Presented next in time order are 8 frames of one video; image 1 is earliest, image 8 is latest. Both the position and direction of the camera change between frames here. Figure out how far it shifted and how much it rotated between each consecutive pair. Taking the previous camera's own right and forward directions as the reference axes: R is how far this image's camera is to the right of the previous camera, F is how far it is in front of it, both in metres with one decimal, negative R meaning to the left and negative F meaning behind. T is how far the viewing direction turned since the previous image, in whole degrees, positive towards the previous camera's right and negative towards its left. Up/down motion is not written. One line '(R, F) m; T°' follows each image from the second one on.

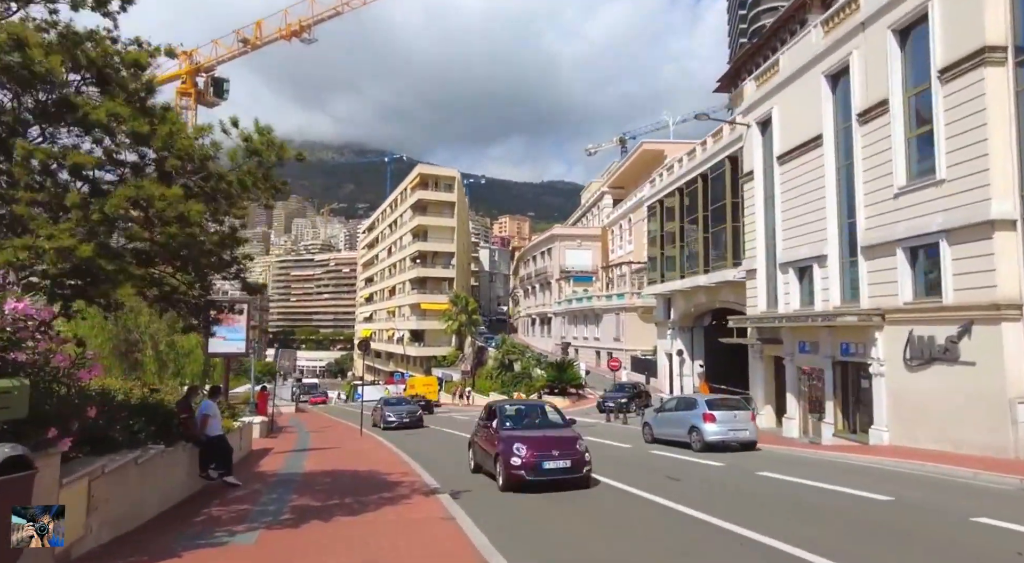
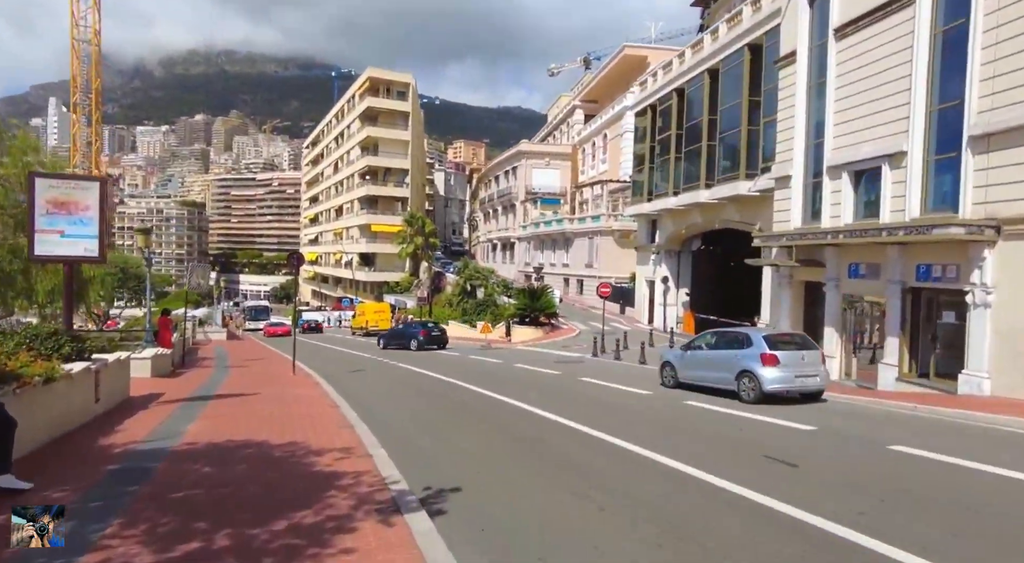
(-0.7, +4.8) m; +5°
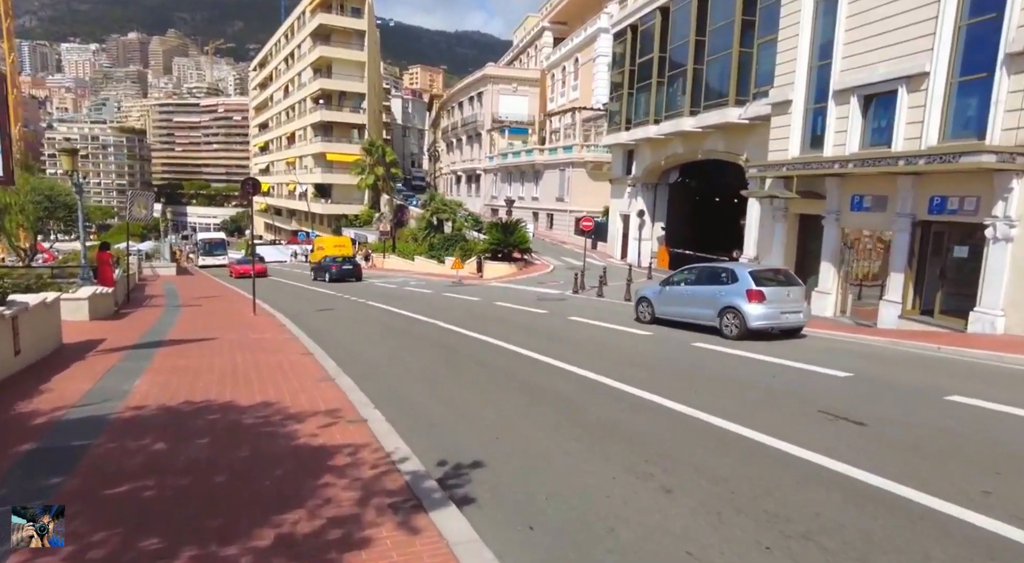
(-0.6, +1.4) m; +4°
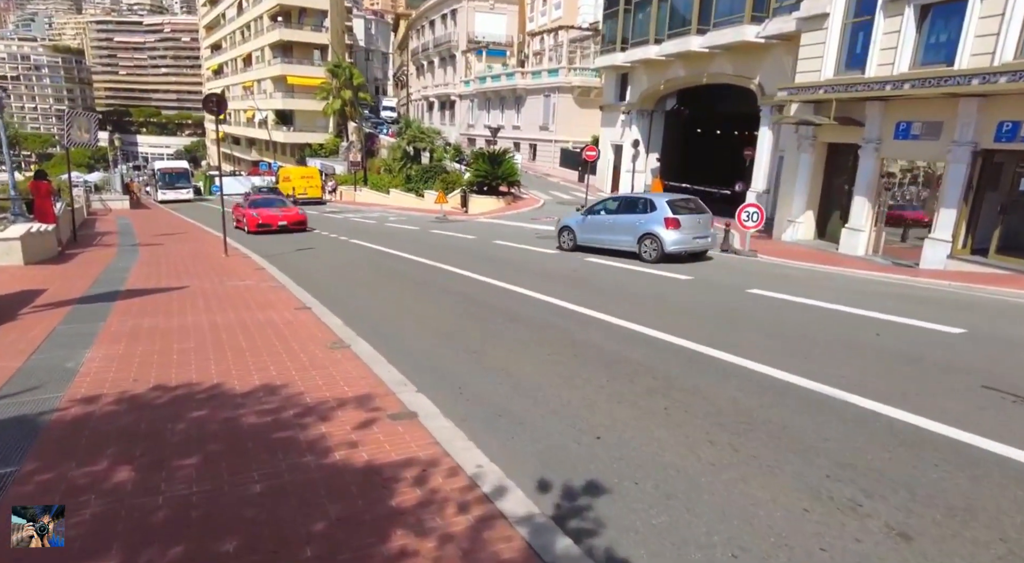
(-1.0, +1.7) m; +3°
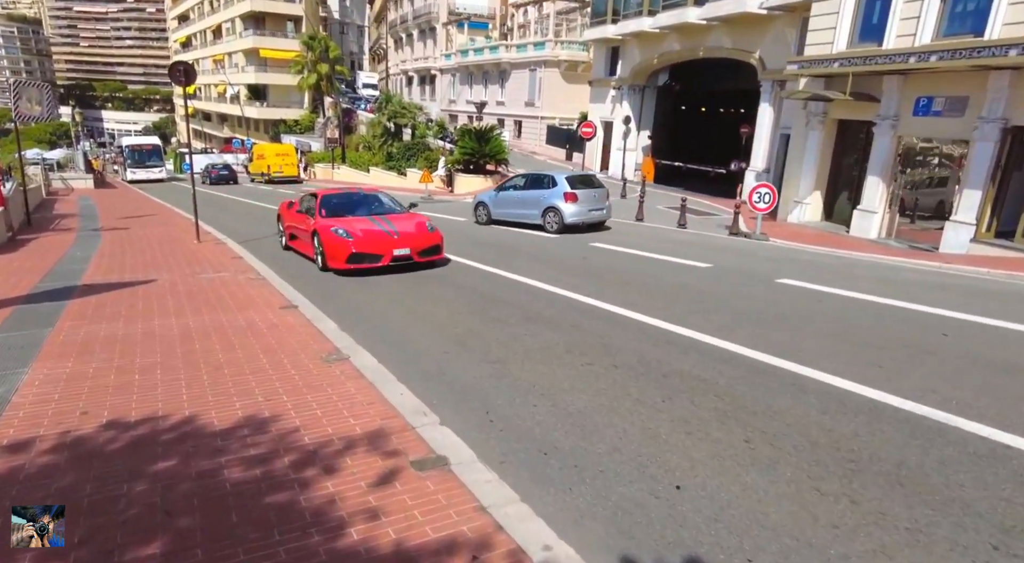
(-0.4, +1.0) m; +2°
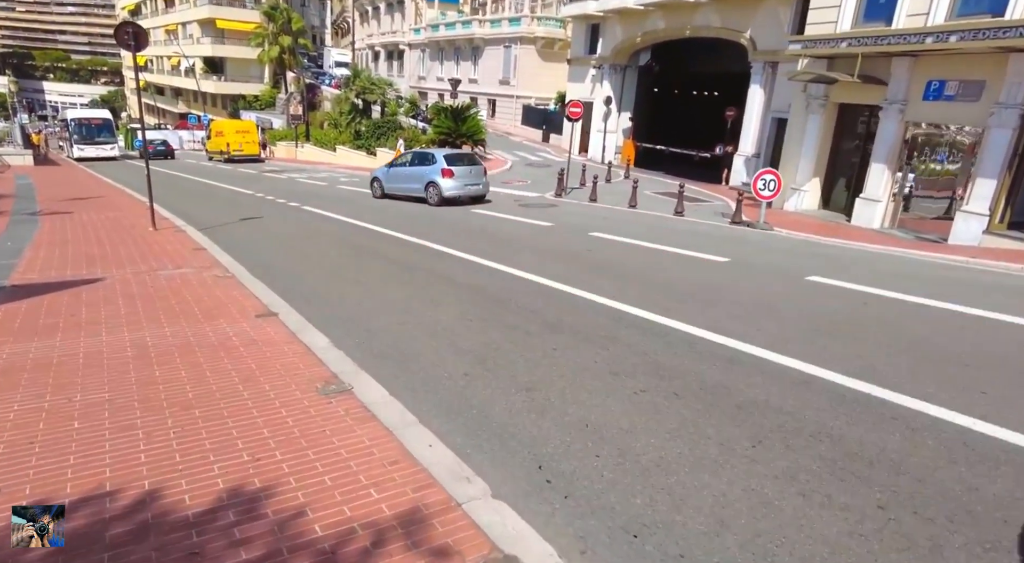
(-0.5, +1.0) m; +3°
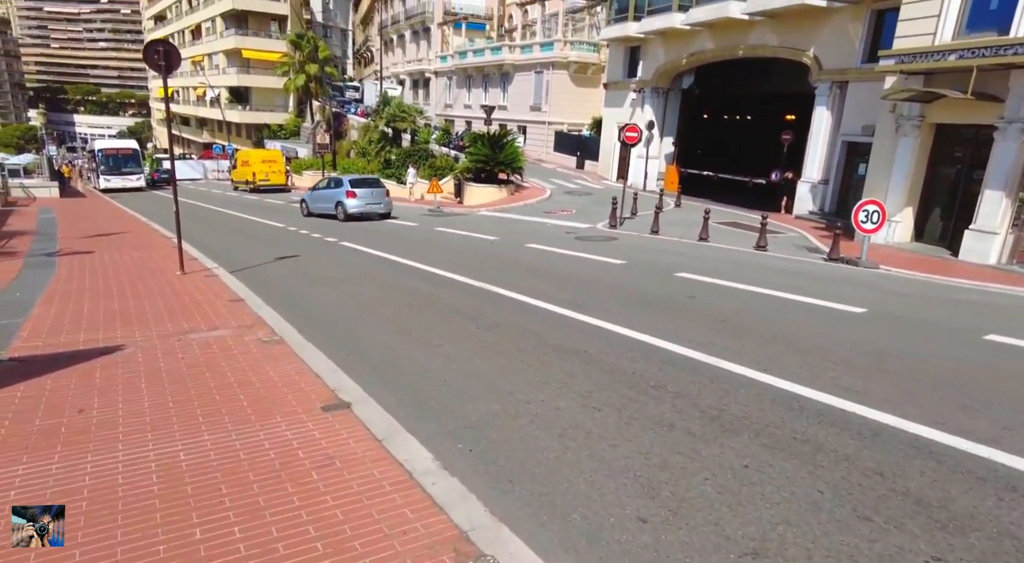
(-1.0, +1.5) m; -2°
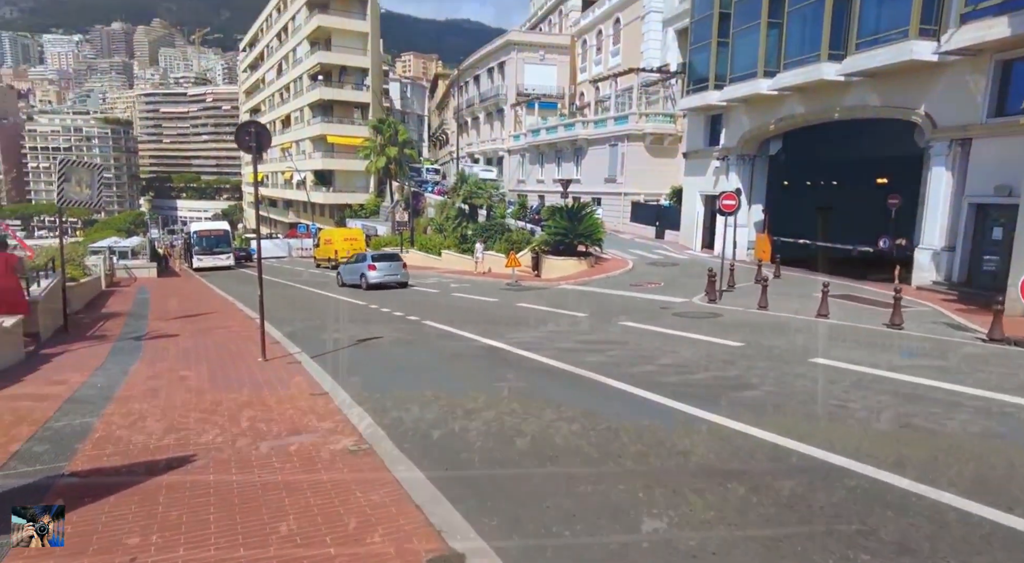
(-0.5, +1.0) m; -6°
